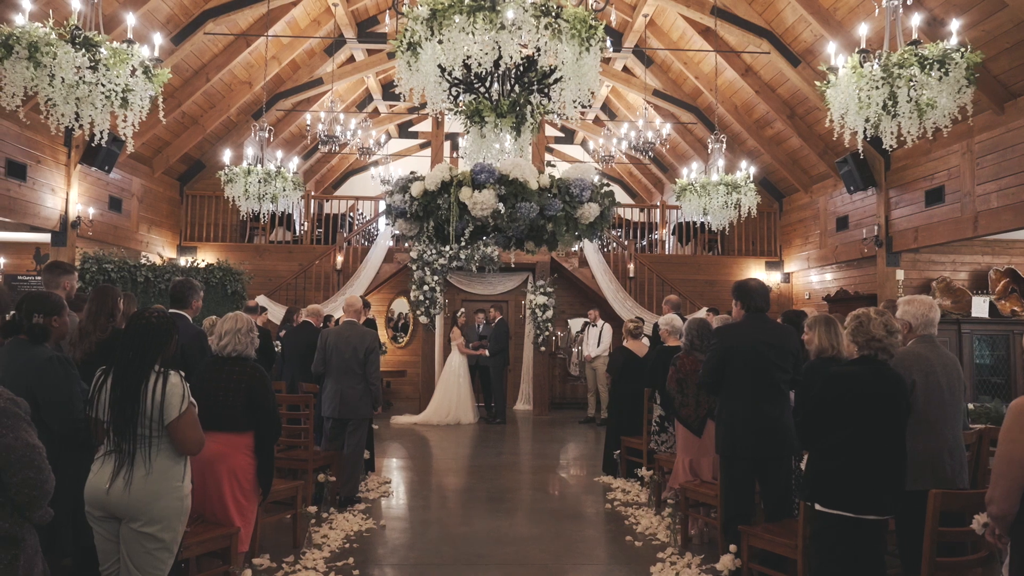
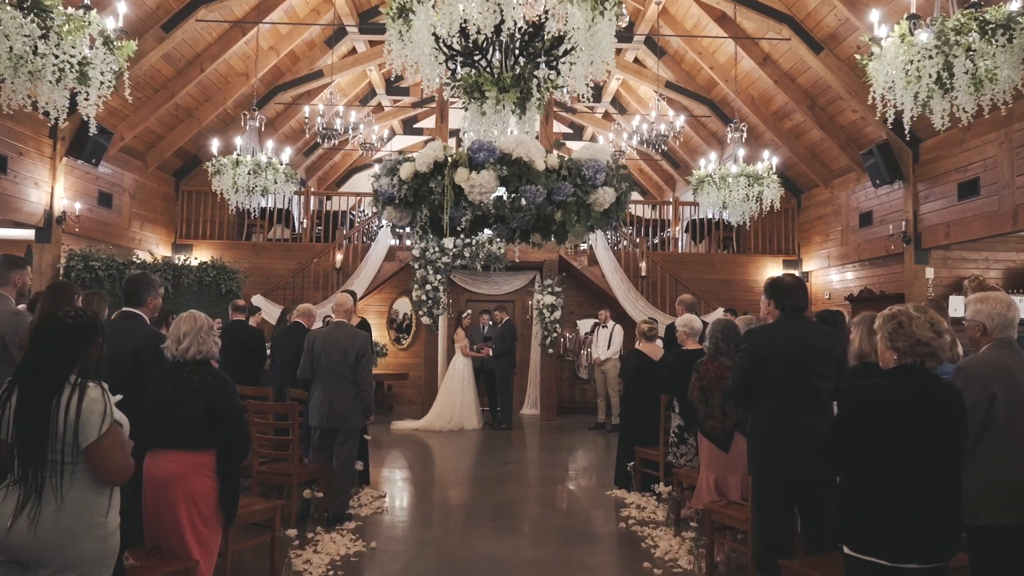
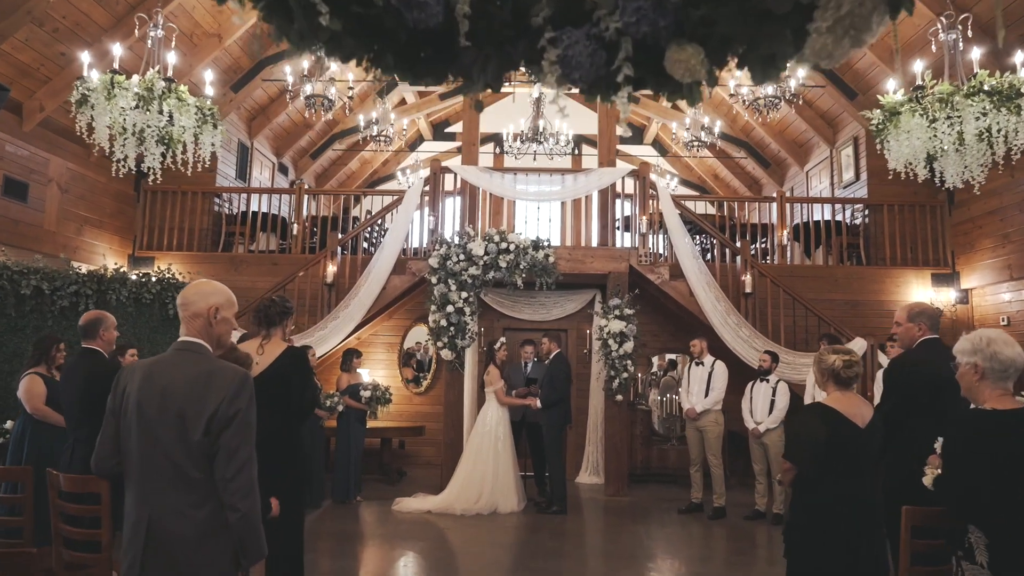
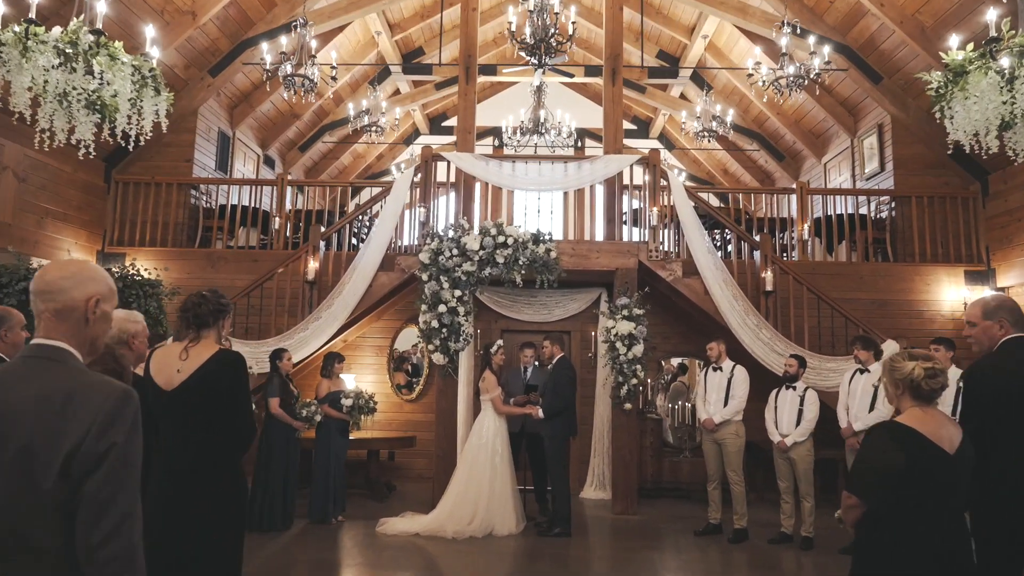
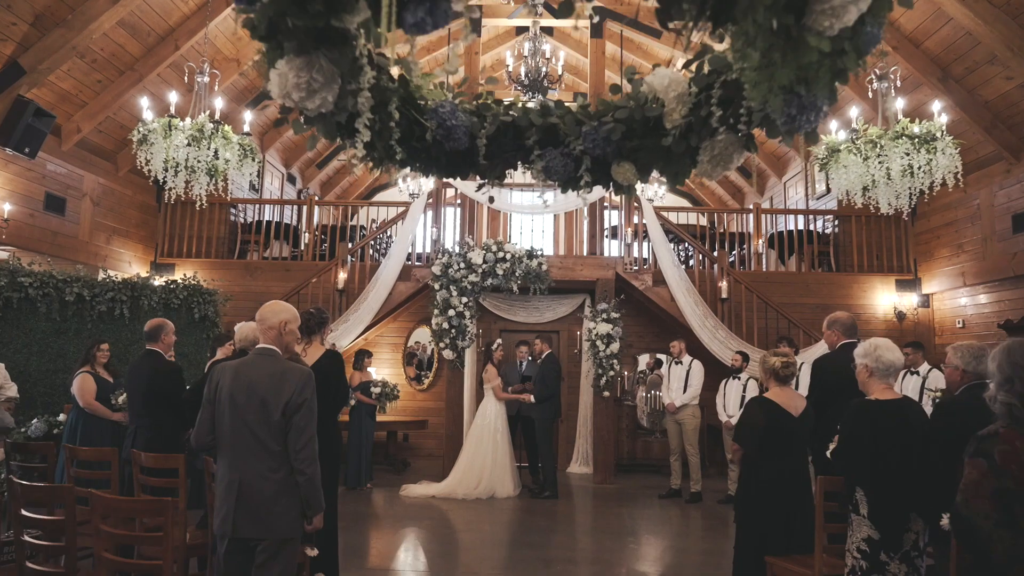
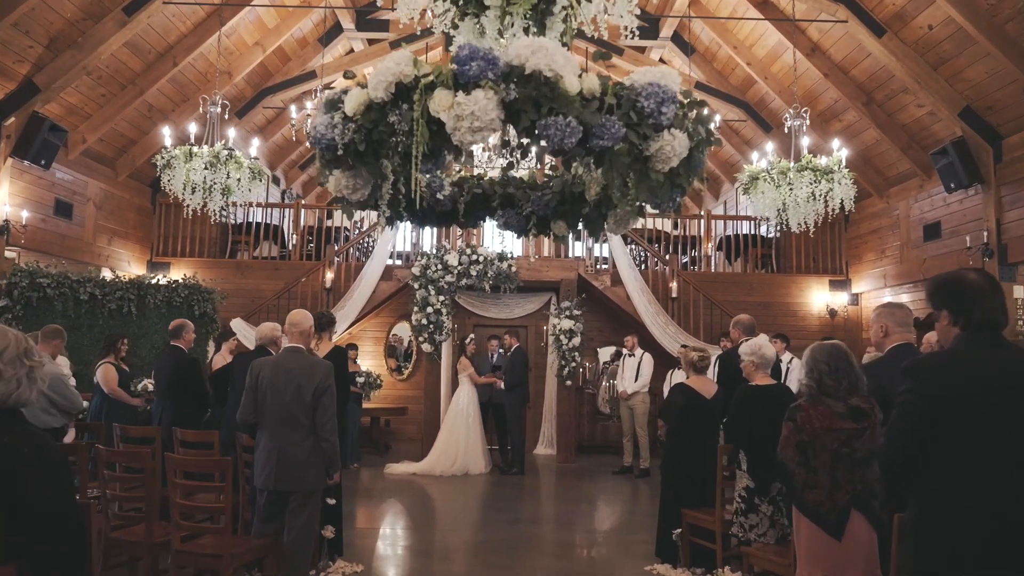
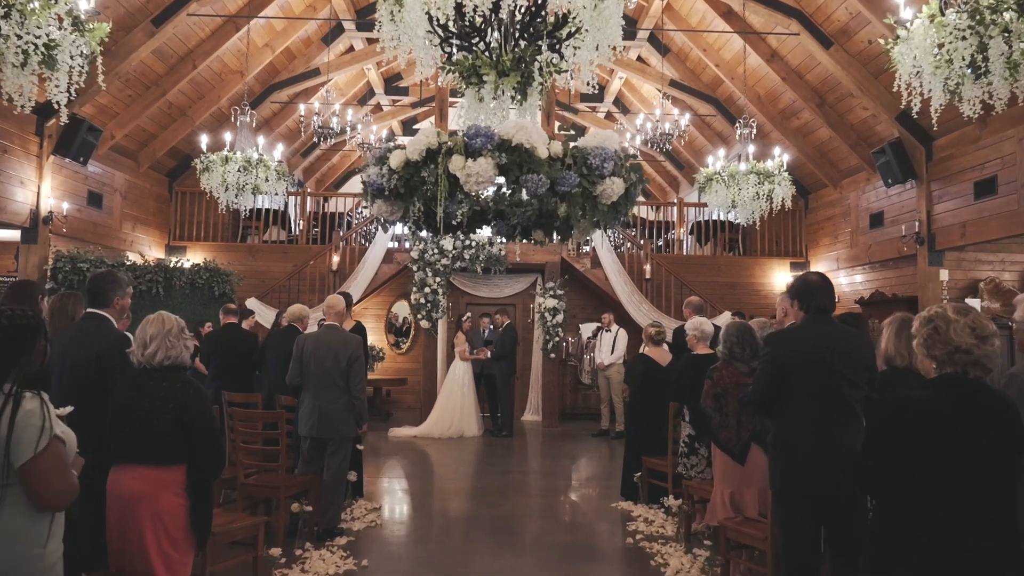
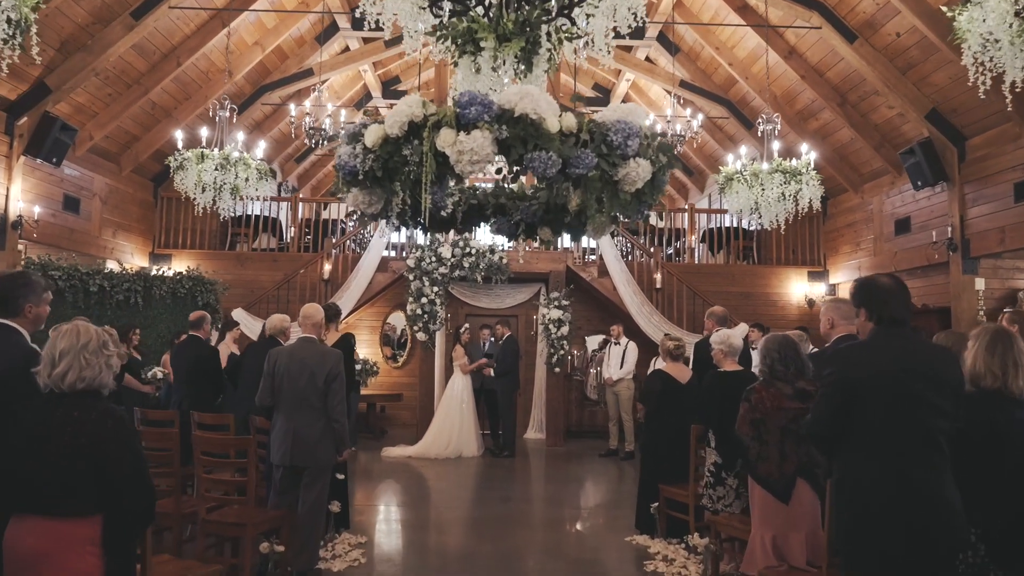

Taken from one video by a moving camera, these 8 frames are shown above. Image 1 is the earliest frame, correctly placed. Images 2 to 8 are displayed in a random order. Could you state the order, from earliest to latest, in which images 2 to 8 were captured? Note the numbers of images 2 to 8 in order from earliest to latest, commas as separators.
2, 7, 8, 6, 5, 3, 4
